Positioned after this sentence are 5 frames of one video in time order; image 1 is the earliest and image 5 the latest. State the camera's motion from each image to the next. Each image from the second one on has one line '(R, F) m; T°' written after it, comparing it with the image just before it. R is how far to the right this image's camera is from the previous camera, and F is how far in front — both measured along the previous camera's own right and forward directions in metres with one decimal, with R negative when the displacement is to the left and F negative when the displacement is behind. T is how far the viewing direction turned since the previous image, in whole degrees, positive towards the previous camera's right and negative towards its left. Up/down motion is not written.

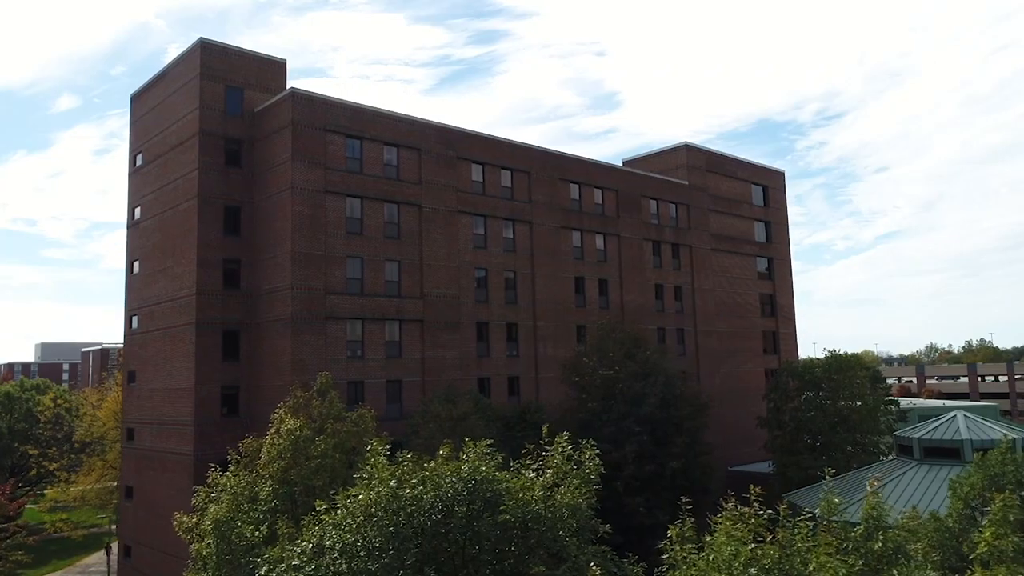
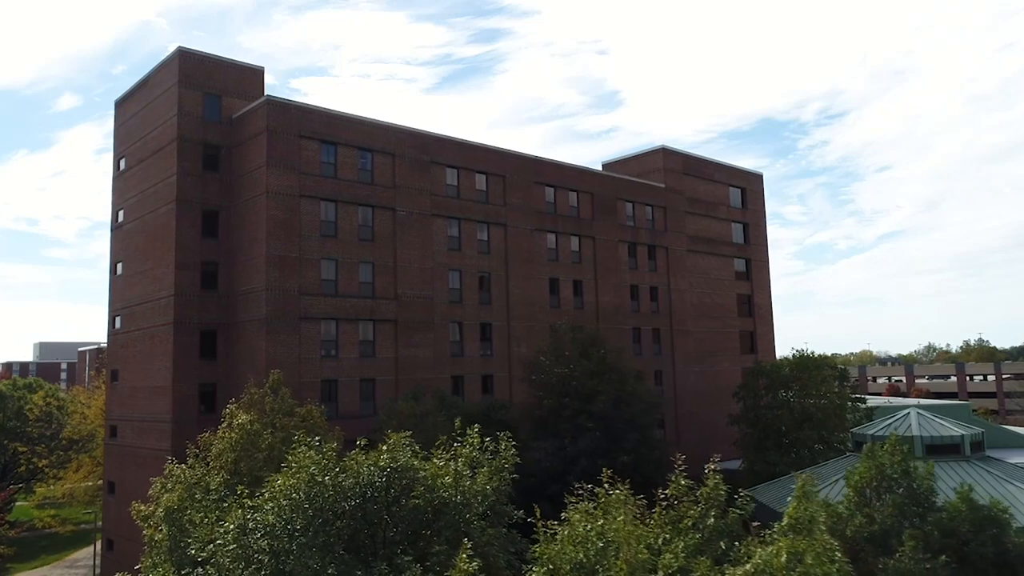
(+1.6, -1.2) m; 0°
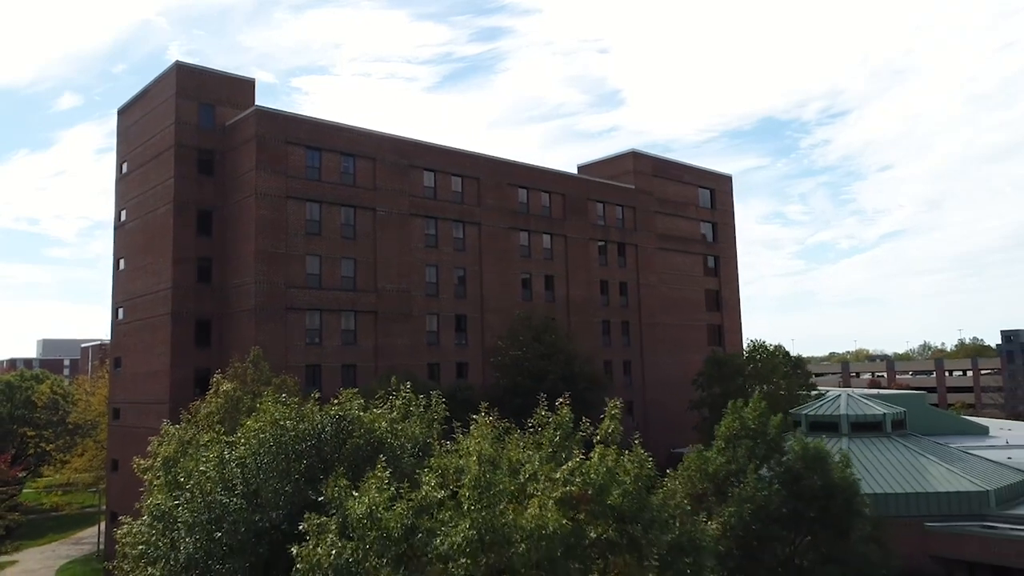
(+1.8, -3.6) m; 0°
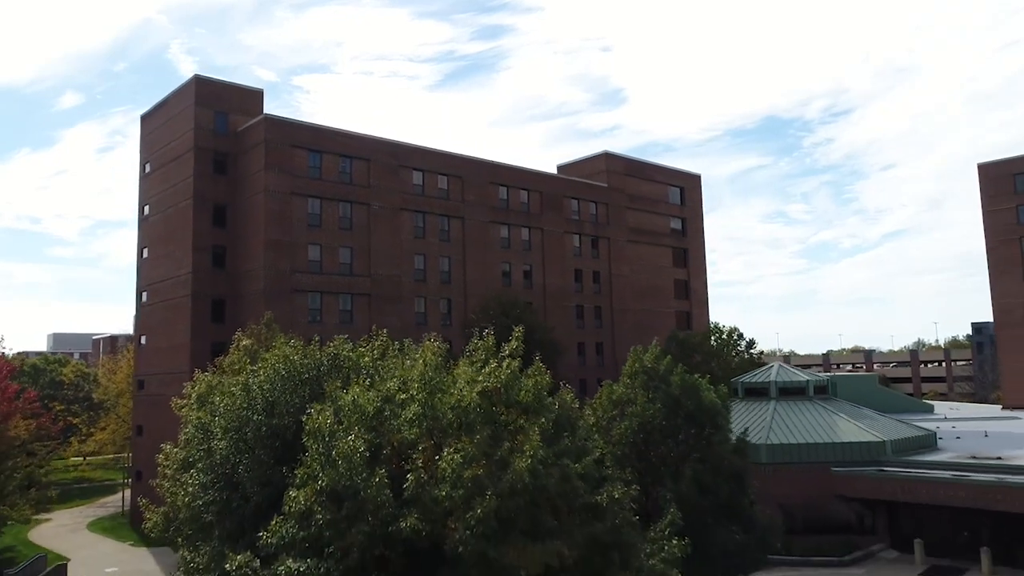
(+1.6, -6.0) m; 0°
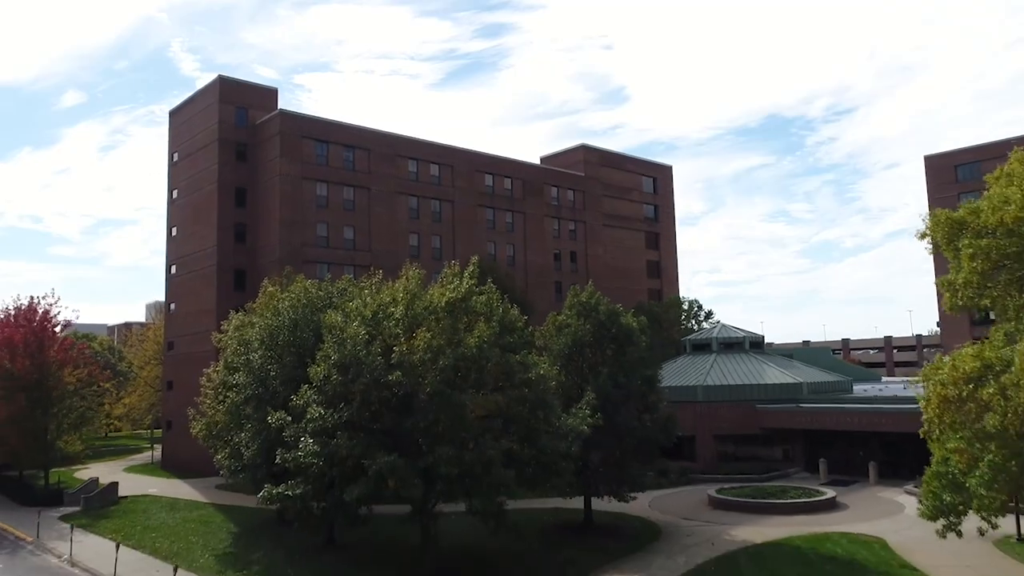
(+1.5, -7.5) m; 0°
